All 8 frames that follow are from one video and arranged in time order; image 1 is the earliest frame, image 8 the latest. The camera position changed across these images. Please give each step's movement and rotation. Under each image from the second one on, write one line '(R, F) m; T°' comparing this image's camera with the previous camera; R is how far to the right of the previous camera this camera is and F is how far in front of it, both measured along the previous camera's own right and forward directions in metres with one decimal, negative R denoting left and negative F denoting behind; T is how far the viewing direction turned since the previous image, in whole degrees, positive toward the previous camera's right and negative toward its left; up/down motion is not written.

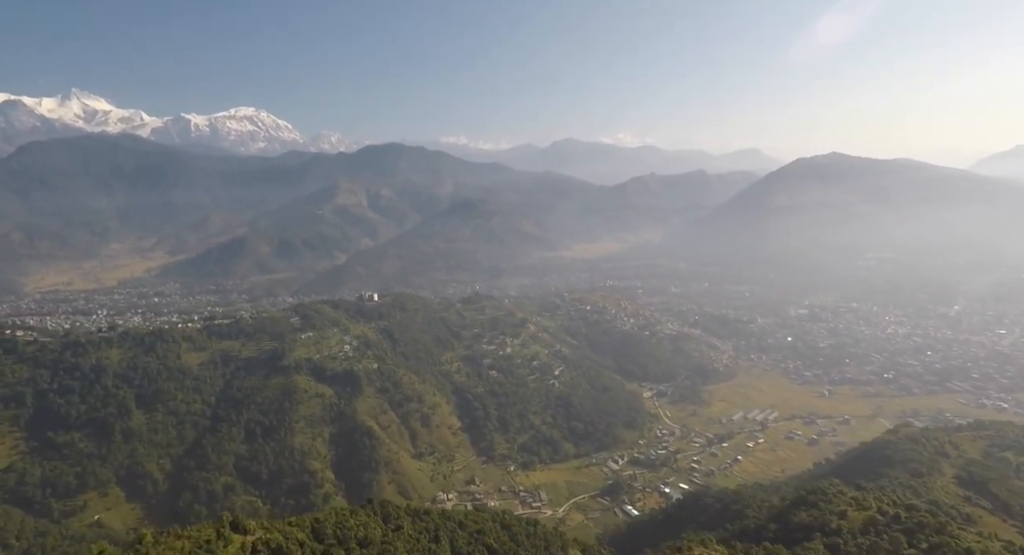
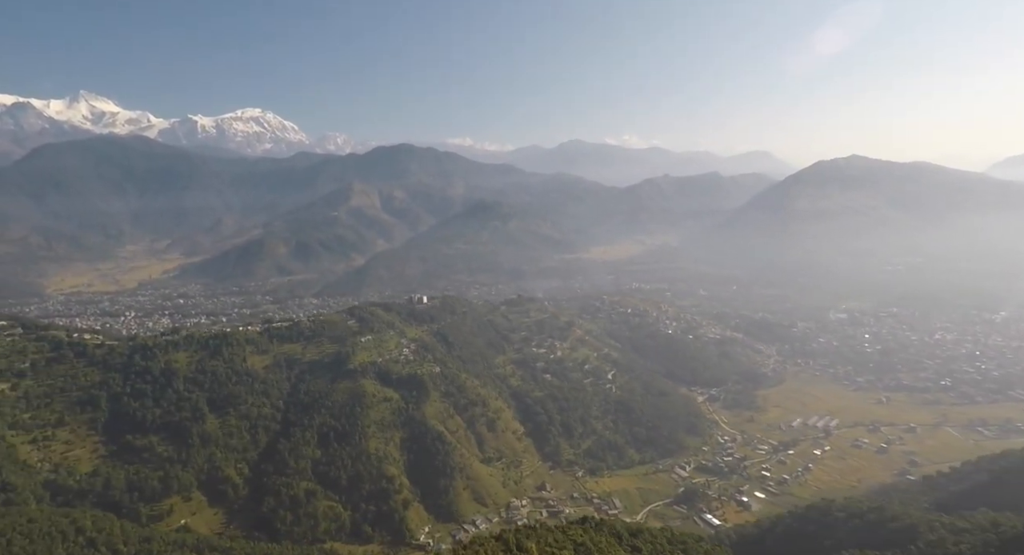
(-4.5, +0.5) m; -1°
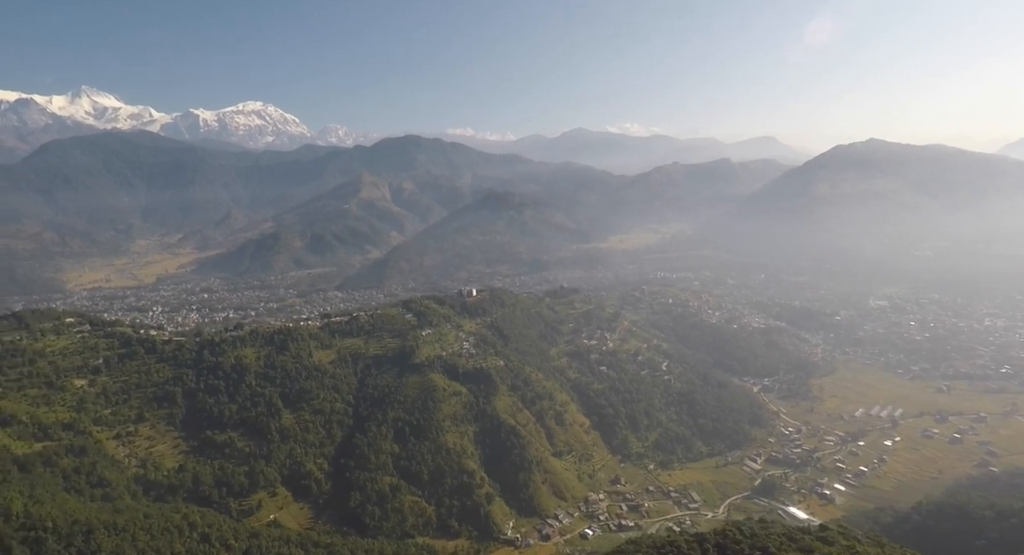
(-4.5, +0.5) m; -1°
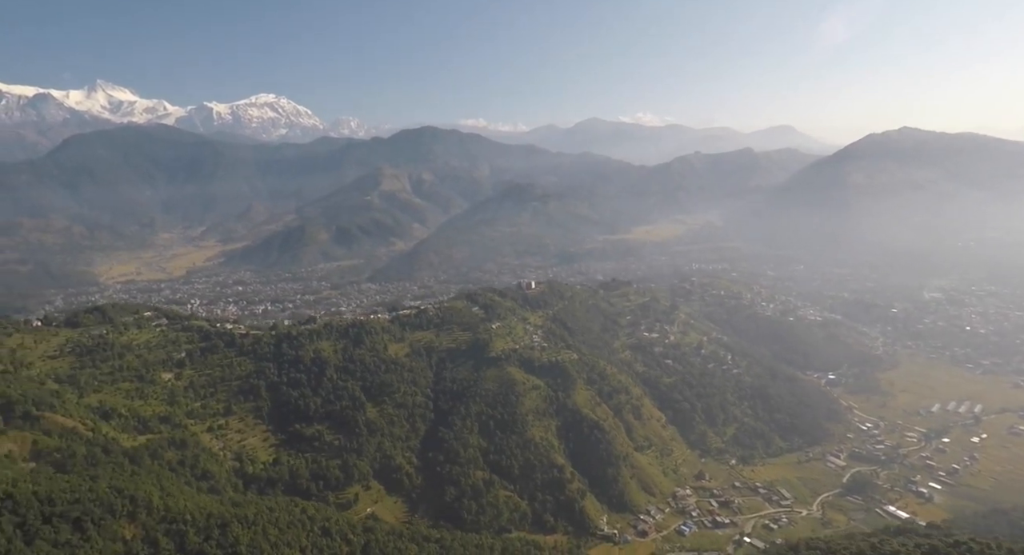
(-4.6, +0.4) m; -2°
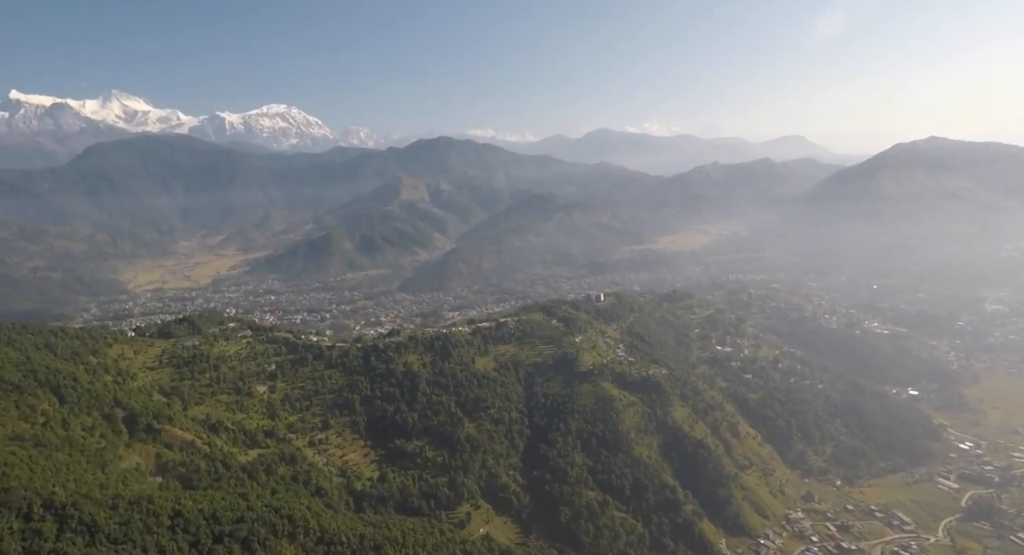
(-6.0, +1.2) m; -2°
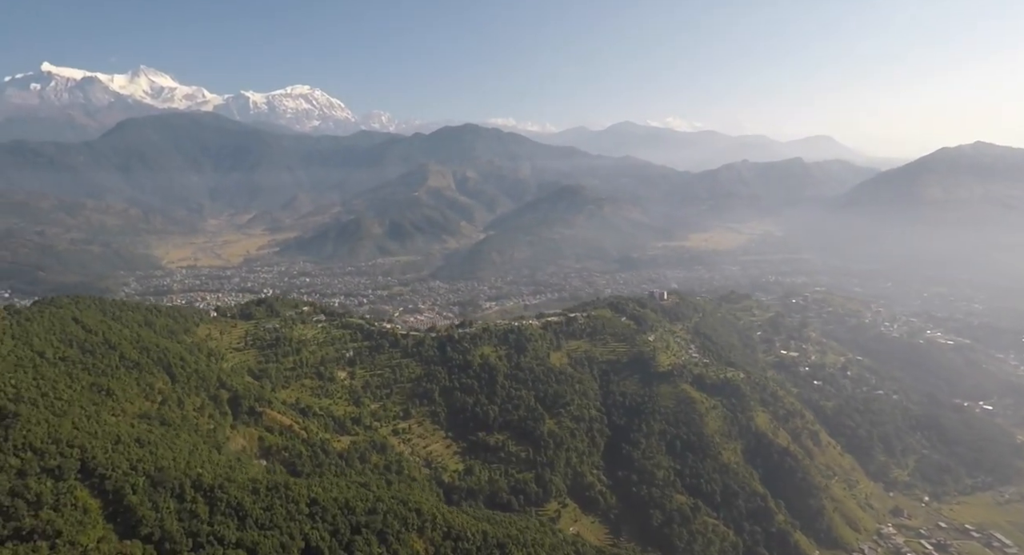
(-4.6, +0.6) m; -2°
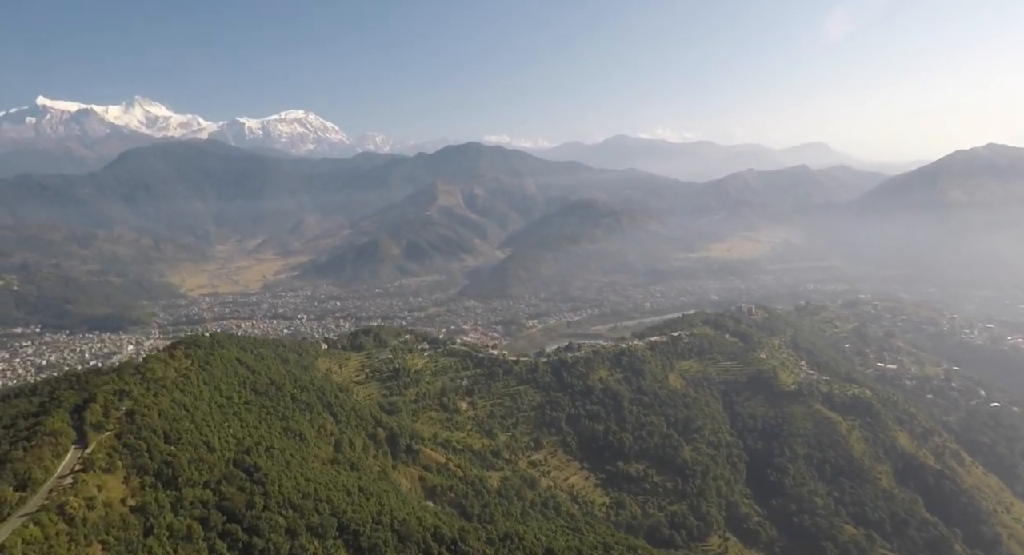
(-8.1, +1.6) m; -2°
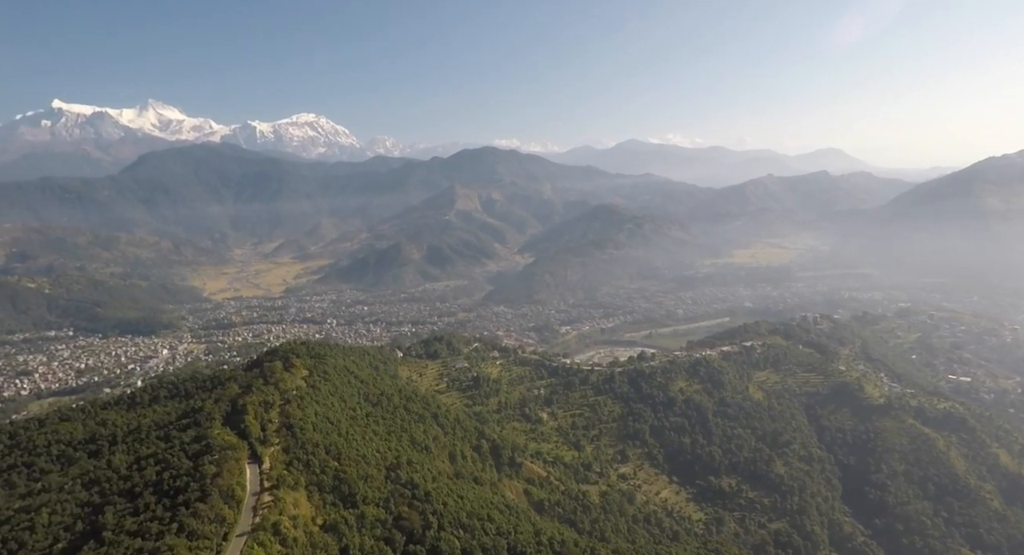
(-4.8, +0.9) m; -2°
